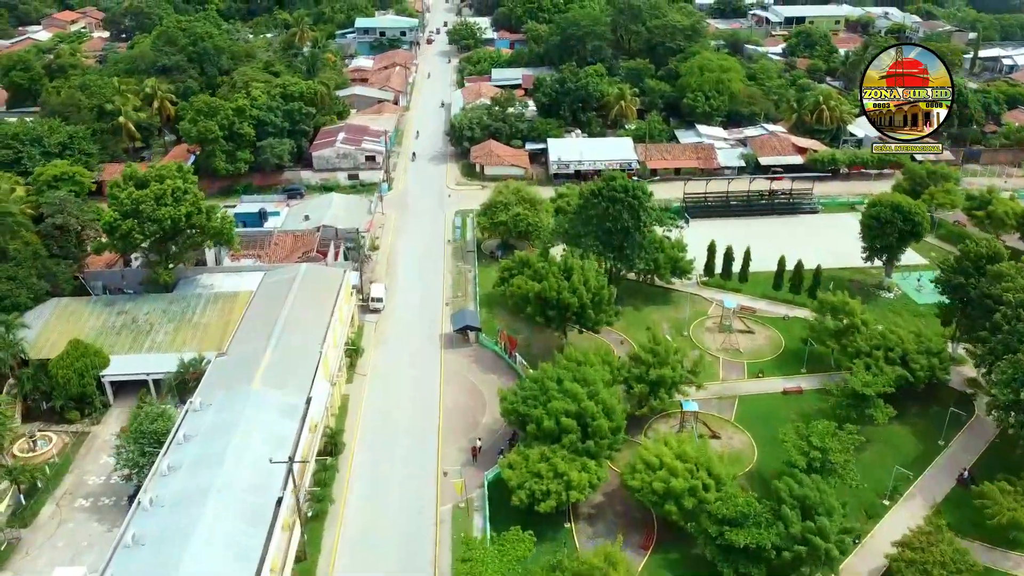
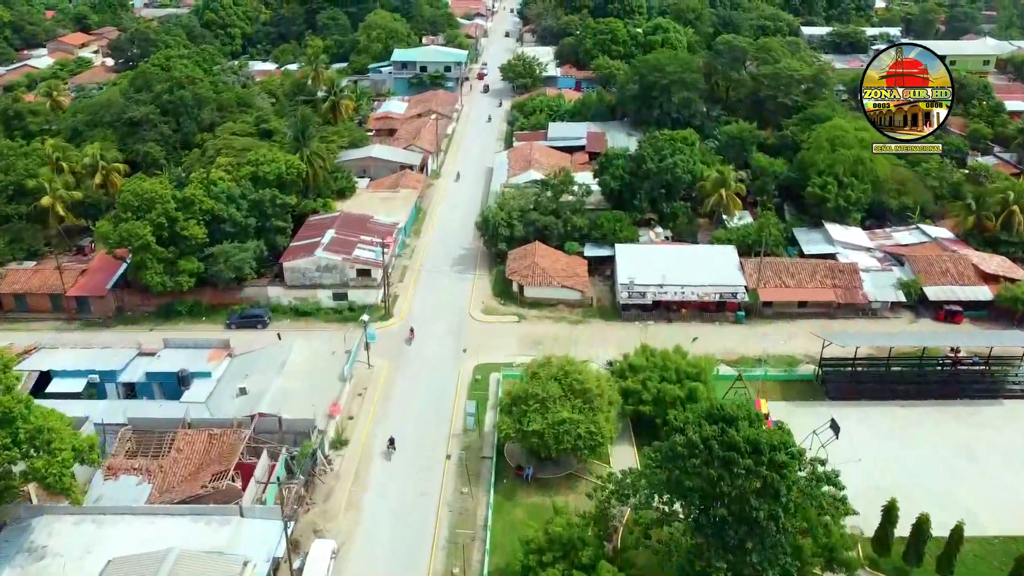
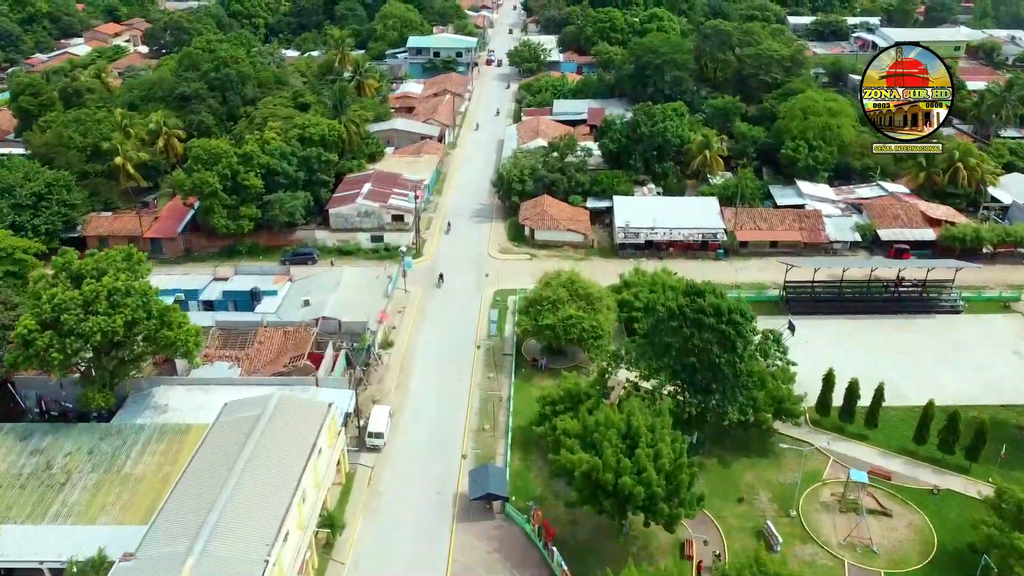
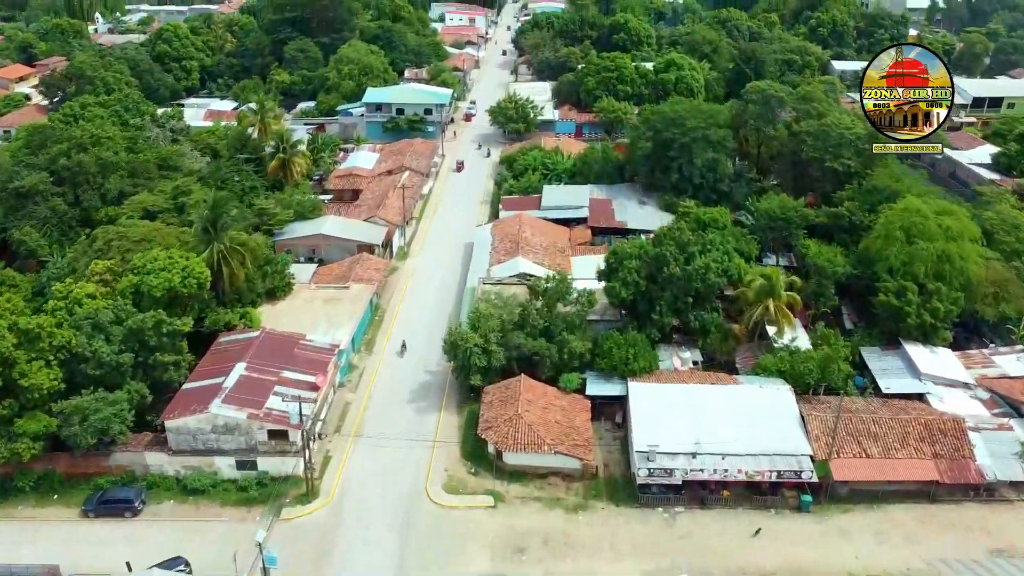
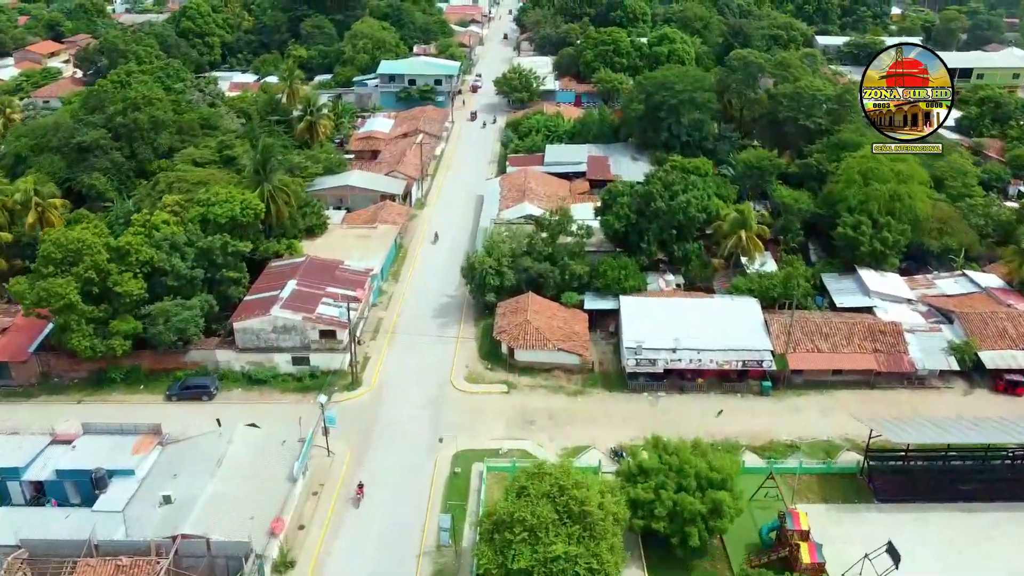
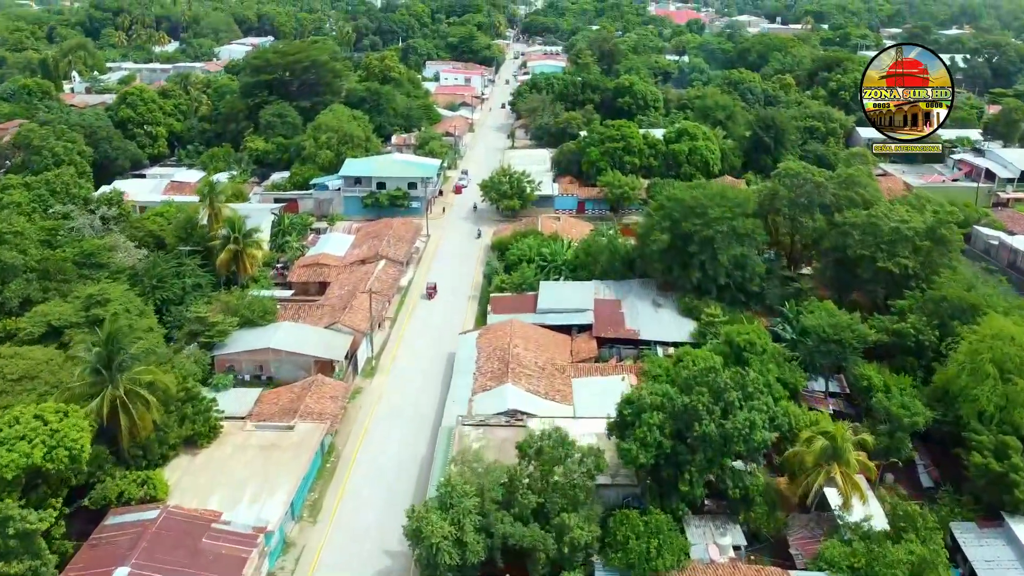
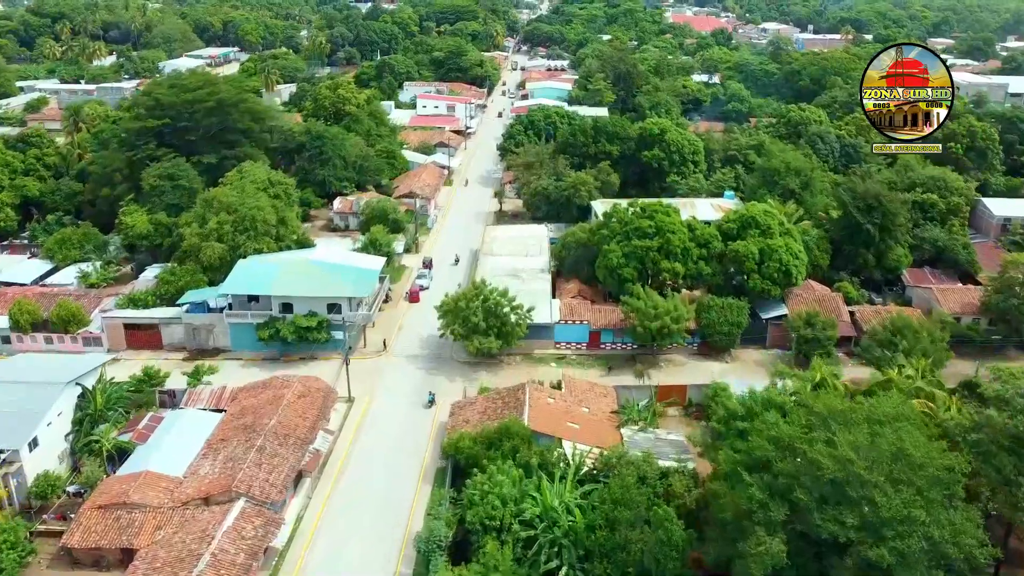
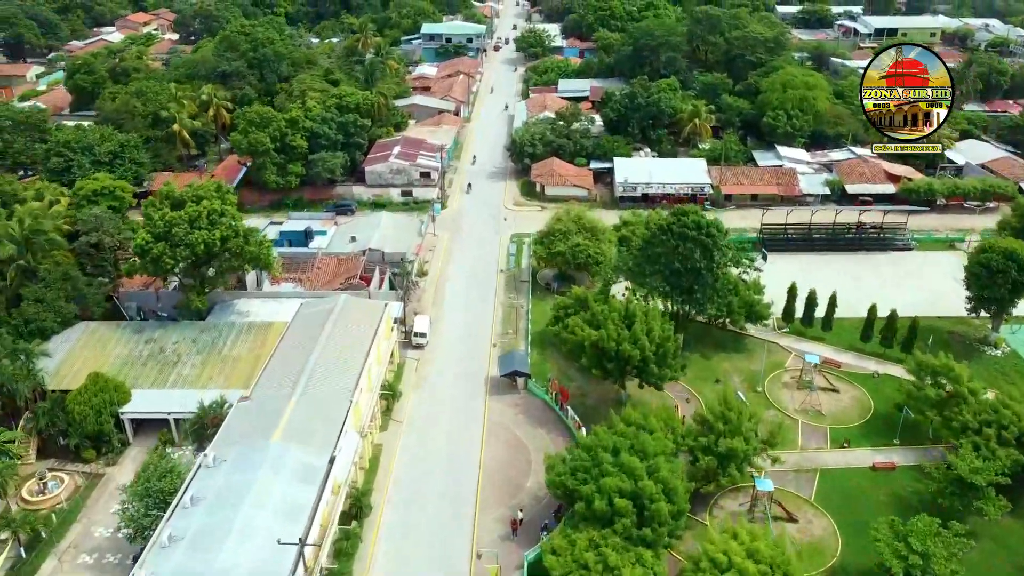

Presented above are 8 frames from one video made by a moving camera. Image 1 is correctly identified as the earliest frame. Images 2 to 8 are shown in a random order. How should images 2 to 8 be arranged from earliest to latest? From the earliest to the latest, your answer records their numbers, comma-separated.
8, 3, 2, 5, 4, 6, 7
